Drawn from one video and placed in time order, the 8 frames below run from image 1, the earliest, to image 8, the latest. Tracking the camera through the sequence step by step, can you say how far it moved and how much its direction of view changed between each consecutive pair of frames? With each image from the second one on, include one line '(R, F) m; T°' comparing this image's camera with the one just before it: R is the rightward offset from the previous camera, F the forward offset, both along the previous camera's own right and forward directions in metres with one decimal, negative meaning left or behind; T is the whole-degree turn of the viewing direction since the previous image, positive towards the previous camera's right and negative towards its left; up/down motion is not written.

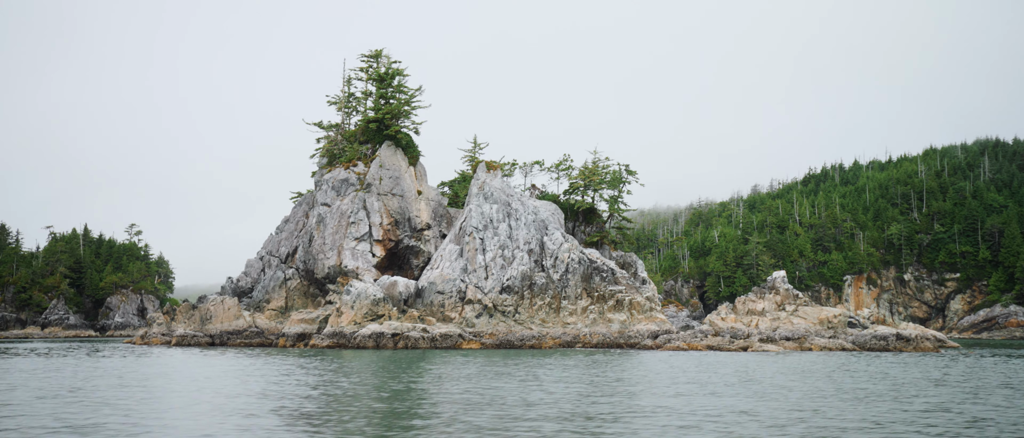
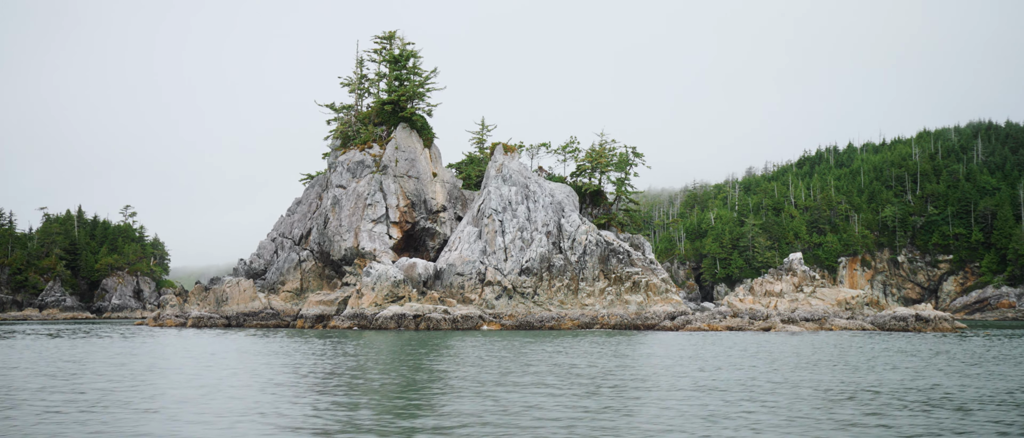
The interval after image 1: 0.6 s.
(-1.3, -0.1) m; 0°
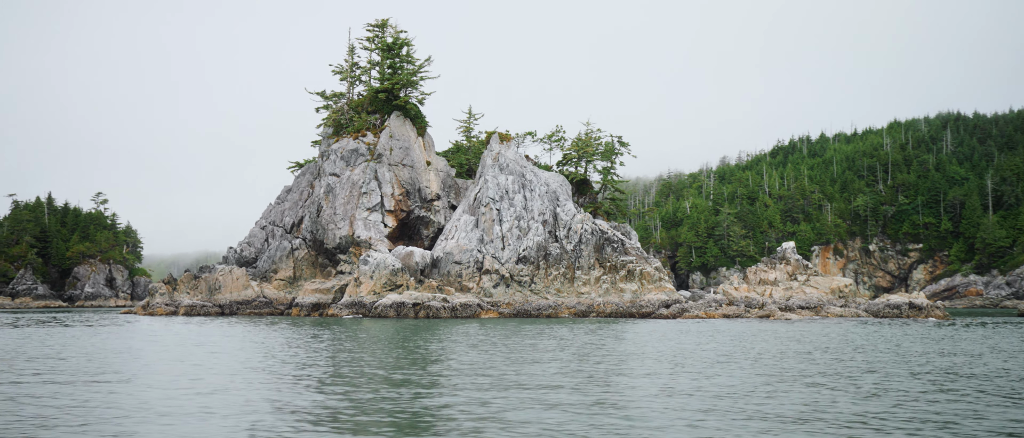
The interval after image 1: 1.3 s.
(-1.2, -0.3) m; +1°
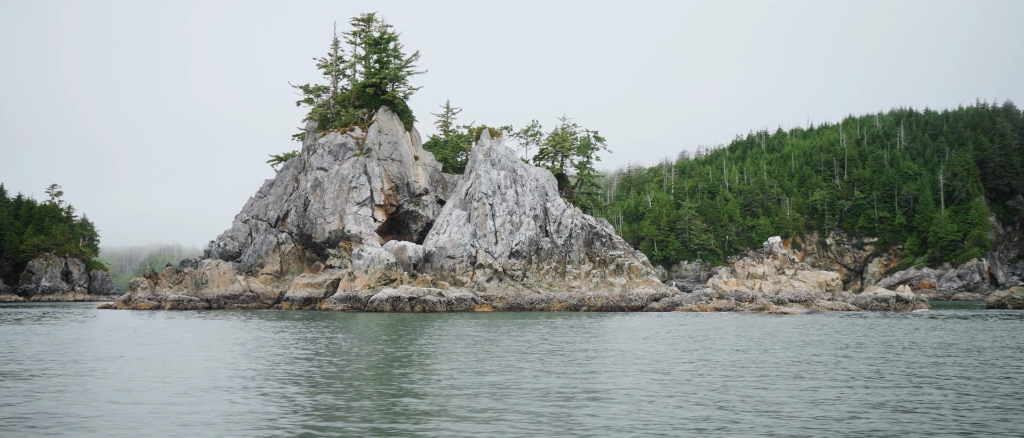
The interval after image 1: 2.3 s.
(-1.7, -0.5) m; +2°
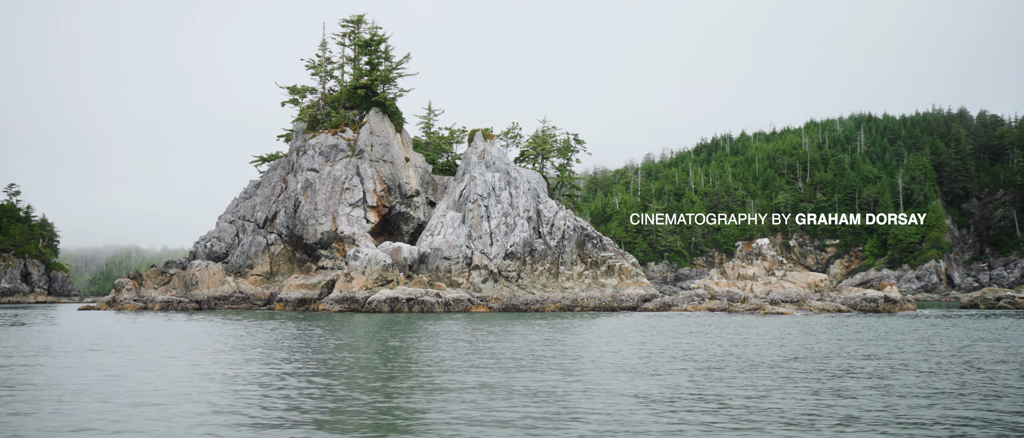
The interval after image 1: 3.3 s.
(-1.6, -0.6) m; +2°
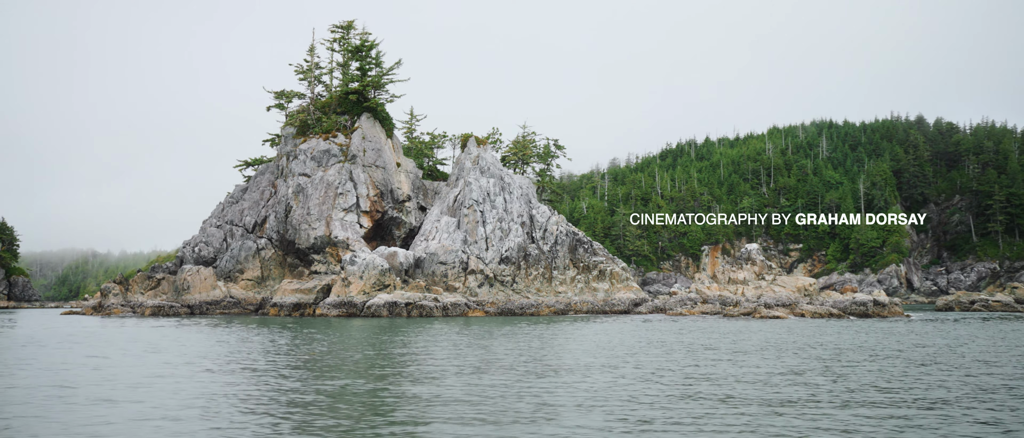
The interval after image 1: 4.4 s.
(-1.6, -0.8) m; +2°
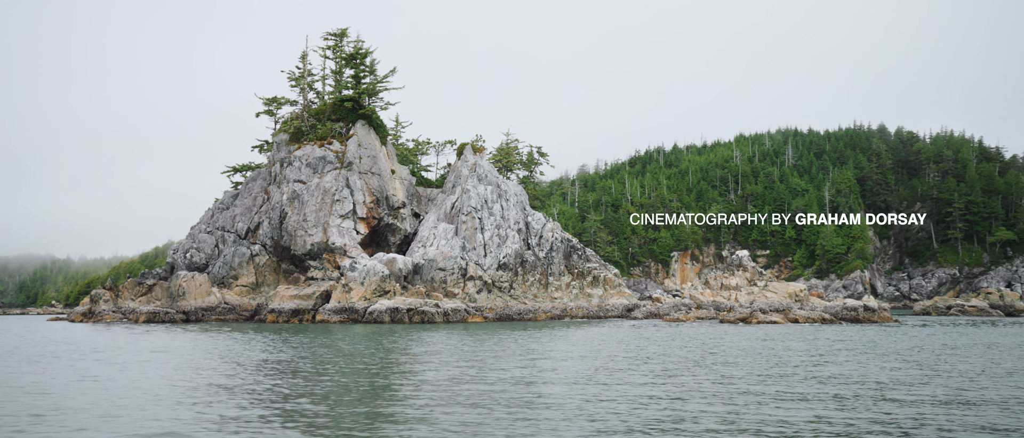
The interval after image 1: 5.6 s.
(-1.6, -1.0) m; +2°
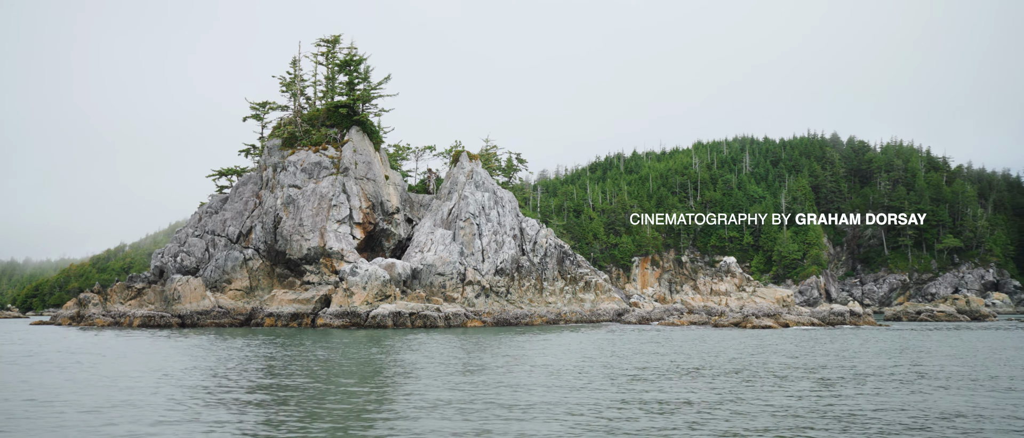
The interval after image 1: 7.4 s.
(-2.1, -1.5) m; +2°
